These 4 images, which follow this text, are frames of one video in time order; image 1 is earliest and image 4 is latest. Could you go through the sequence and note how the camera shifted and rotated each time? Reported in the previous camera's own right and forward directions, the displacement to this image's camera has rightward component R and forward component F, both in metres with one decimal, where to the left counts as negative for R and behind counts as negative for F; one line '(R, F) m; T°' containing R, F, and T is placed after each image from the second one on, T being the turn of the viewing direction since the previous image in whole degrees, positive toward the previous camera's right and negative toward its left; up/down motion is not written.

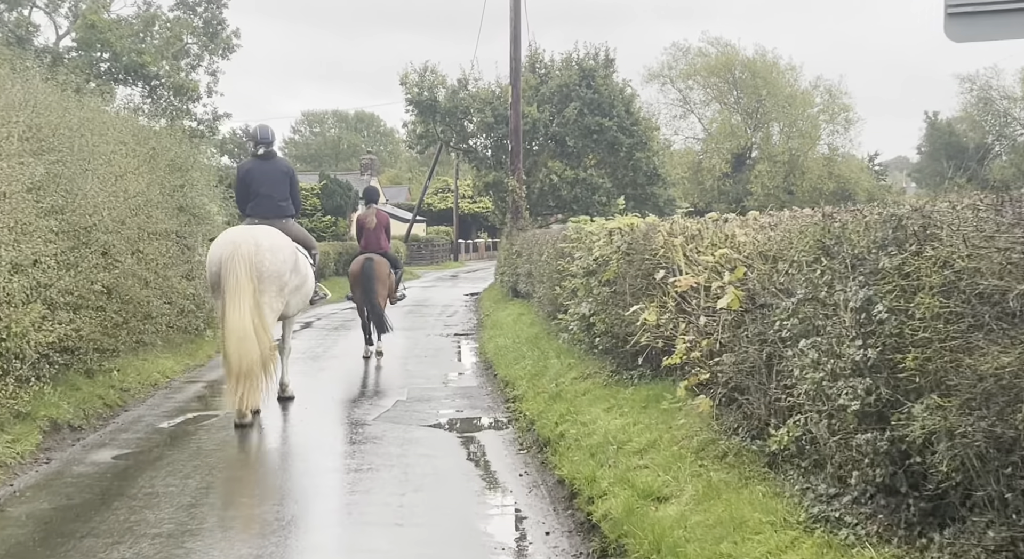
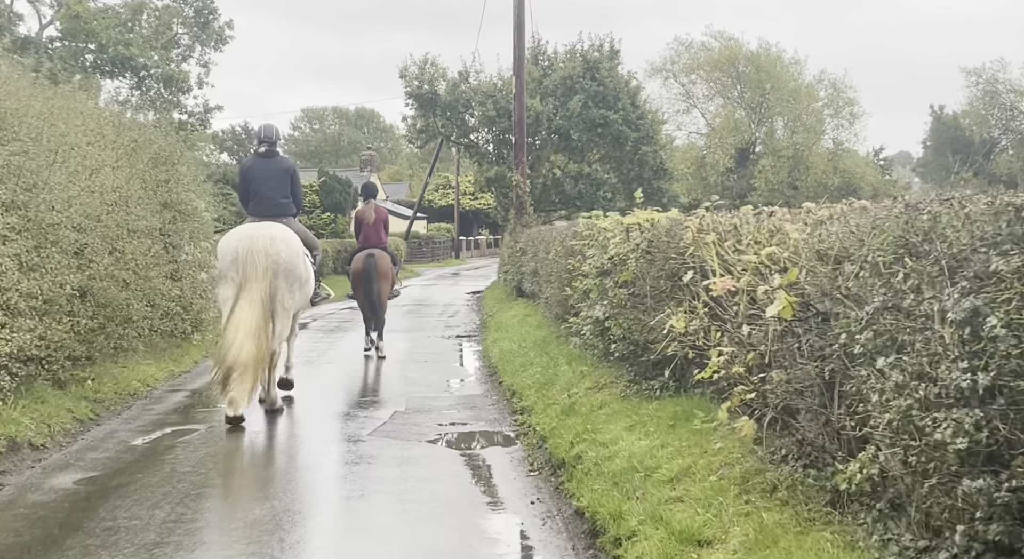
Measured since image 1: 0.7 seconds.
(-0.1, +1.1) m; 0°
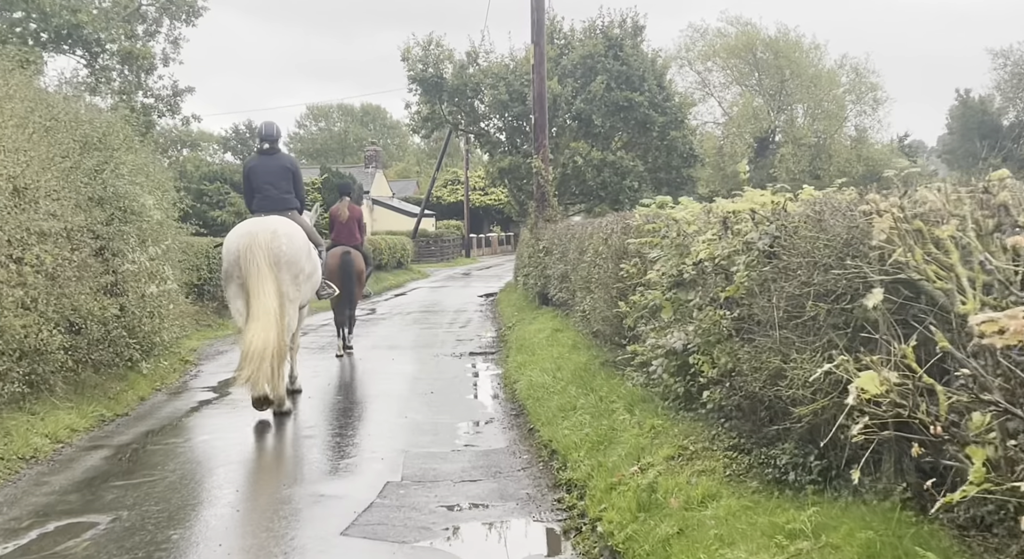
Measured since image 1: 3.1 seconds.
(-0.2, +3.7) m; 0°
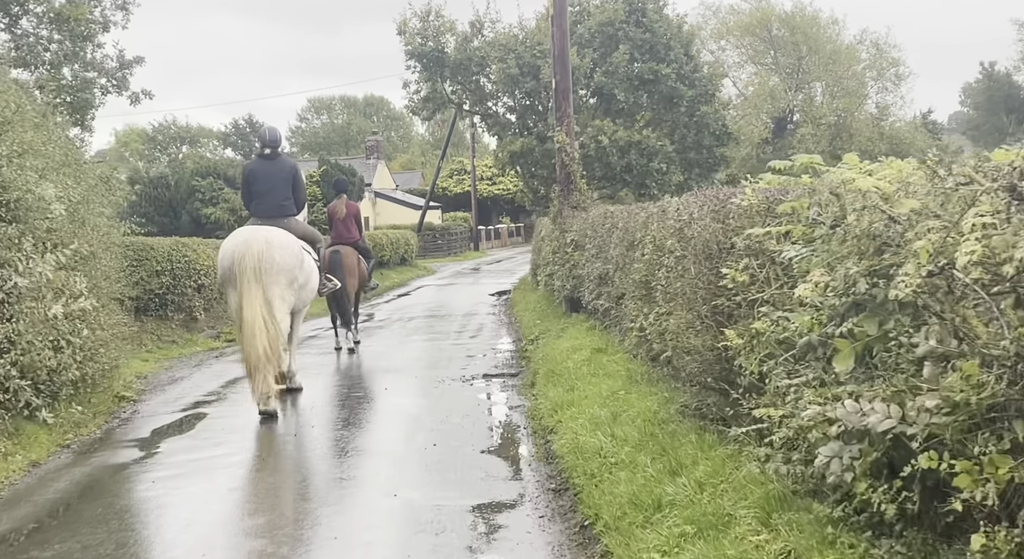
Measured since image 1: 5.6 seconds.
(-0.1, +3.9) m; 0°
